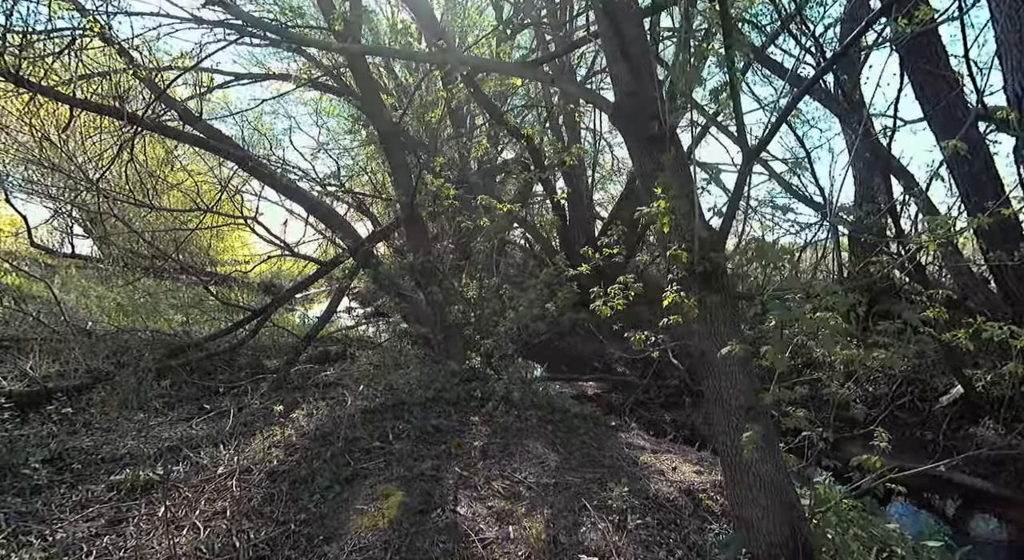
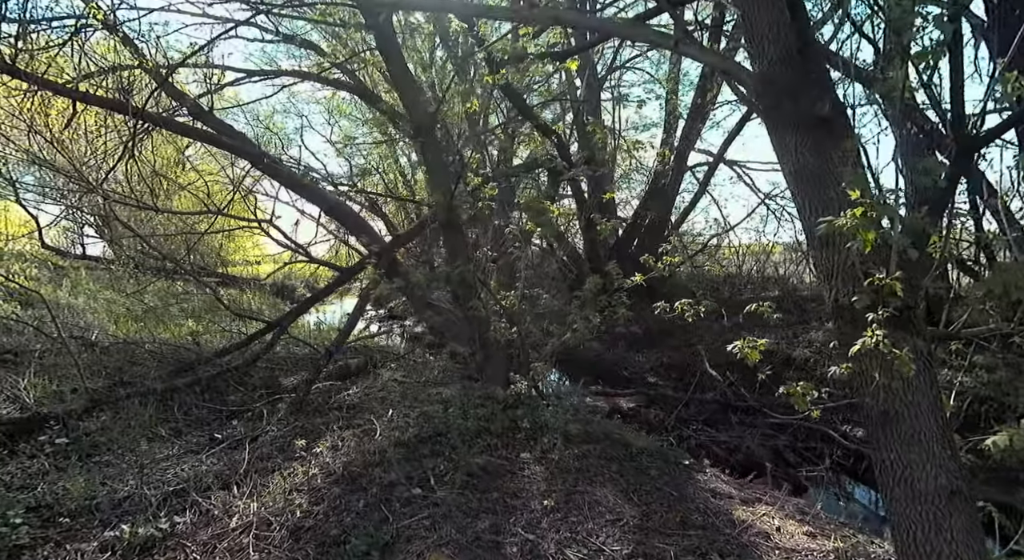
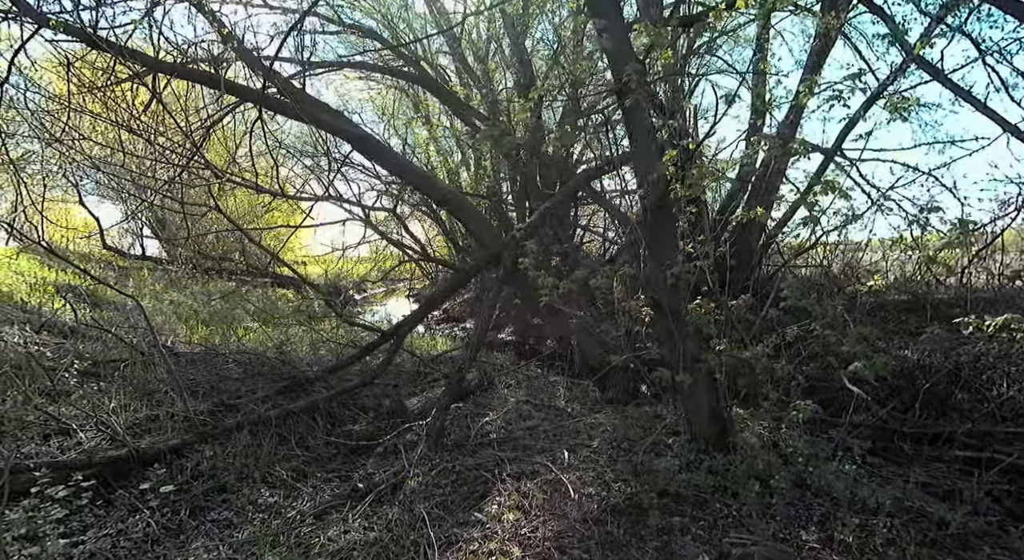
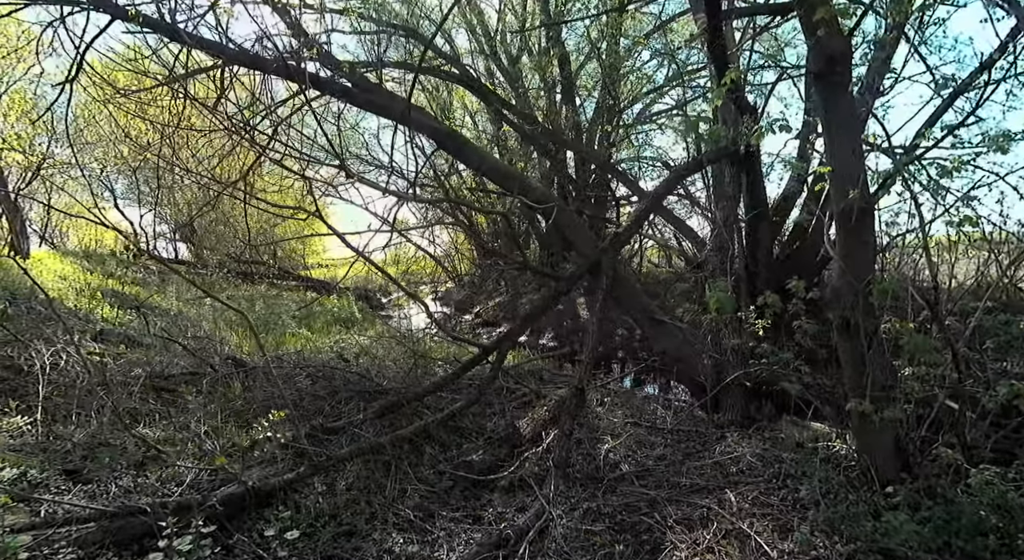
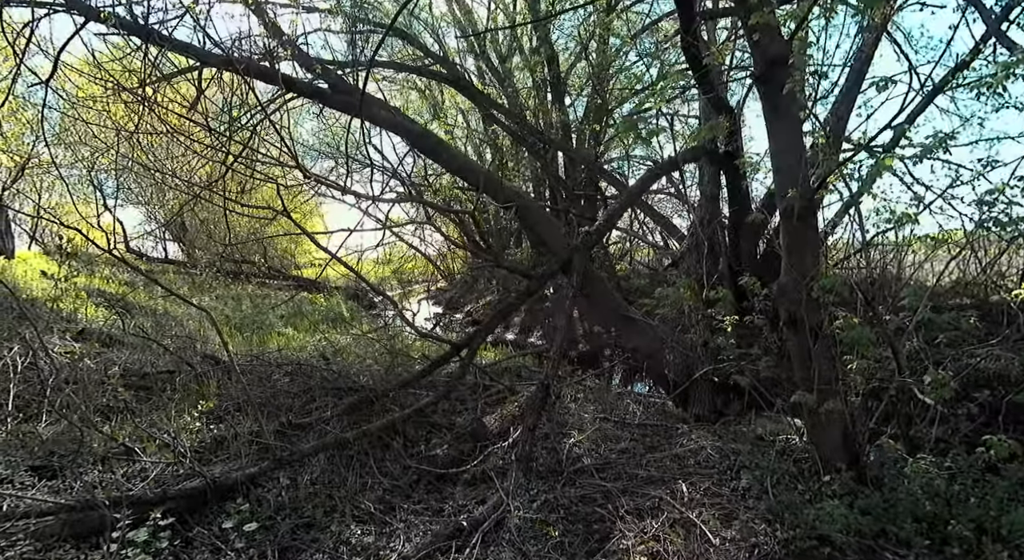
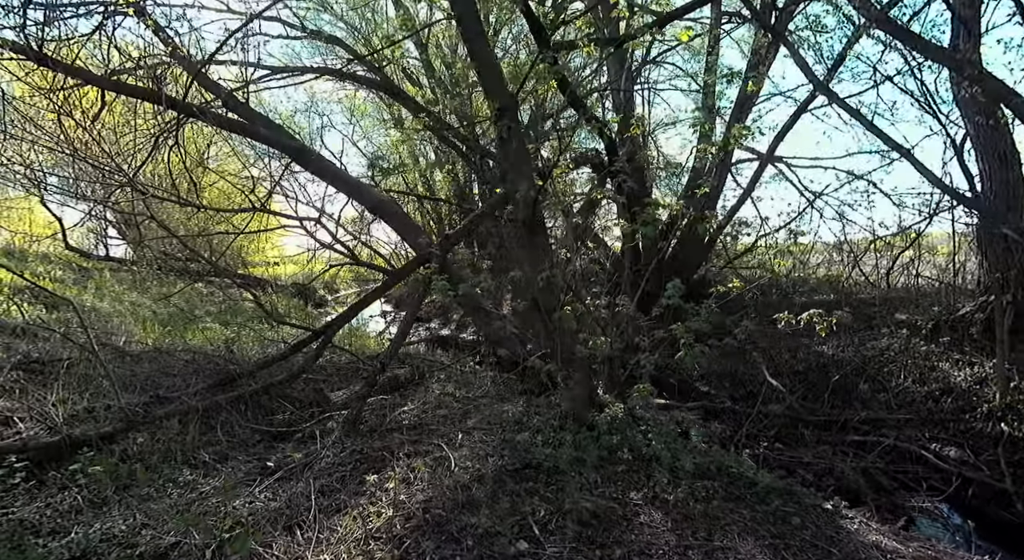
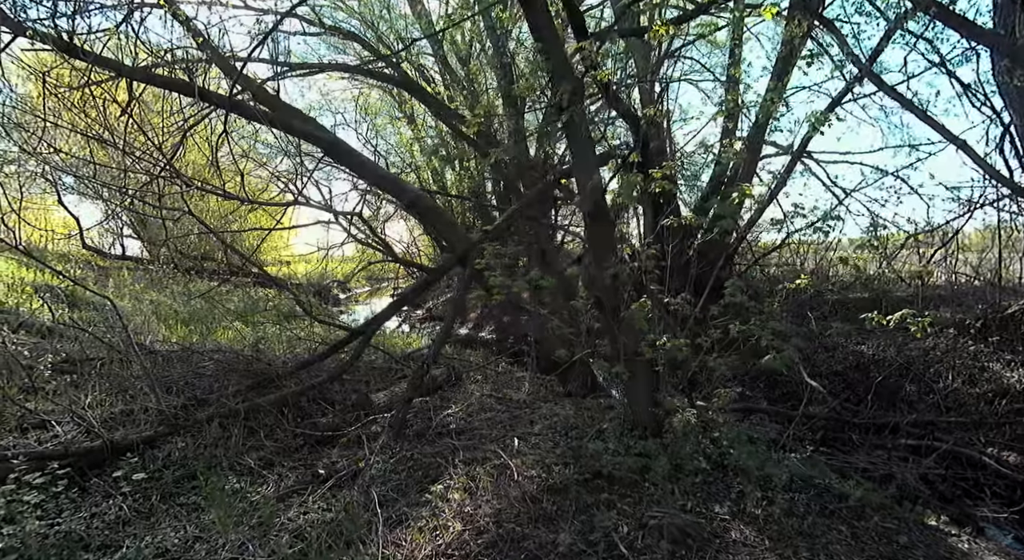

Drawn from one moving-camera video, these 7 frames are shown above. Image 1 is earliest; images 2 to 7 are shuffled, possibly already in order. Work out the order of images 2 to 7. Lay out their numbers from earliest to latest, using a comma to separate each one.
2, 6, 7, 3, 5, 4
